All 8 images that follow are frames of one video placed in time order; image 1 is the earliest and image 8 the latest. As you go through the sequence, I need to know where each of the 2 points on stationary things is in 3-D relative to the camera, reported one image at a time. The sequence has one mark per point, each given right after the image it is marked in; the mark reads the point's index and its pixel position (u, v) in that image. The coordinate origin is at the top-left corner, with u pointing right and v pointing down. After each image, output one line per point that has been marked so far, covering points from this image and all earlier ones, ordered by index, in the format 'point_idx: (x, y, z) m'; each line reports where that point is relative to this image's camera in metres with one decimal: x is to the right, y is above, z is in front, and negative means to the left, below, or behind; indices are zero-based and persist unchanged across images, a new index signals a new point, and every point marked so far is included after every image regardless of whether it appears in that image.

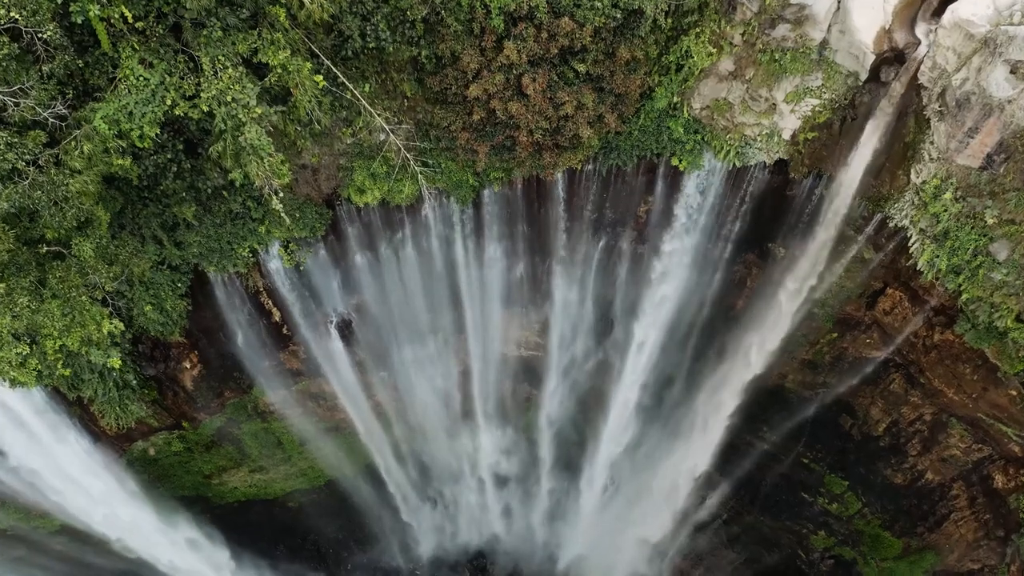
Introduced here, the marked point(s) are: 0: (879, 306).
0: (+5.6, -0.3, +9.0) m
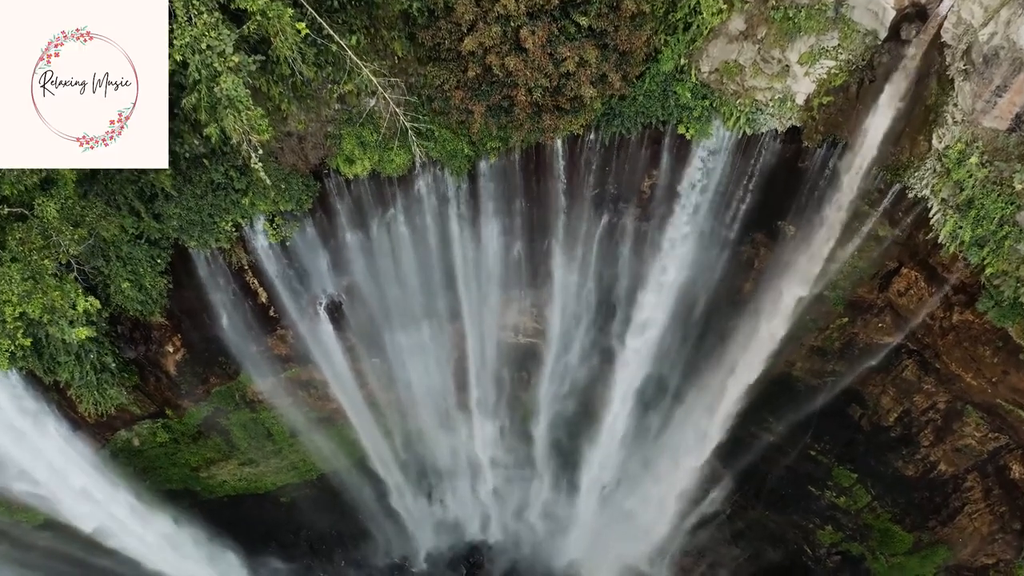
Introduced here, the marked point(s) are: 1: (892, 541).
0: (+5.6, 0.0, +8.6) m
1: (+6.9, -4.7, +10.8) m
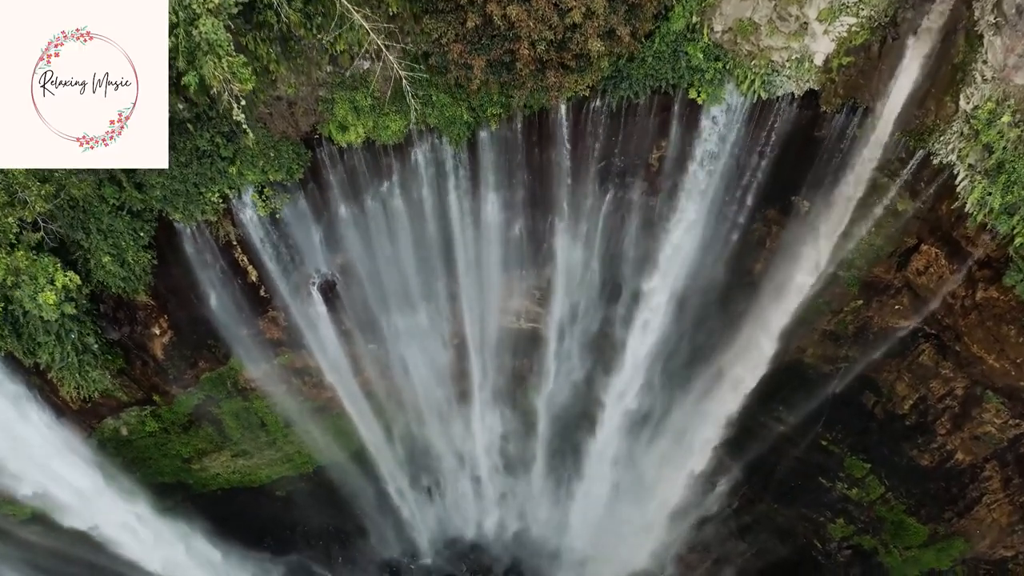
0: (+5.6, +0.3, +8.2) m
1: (+7.0, -4.4, +10.4) m
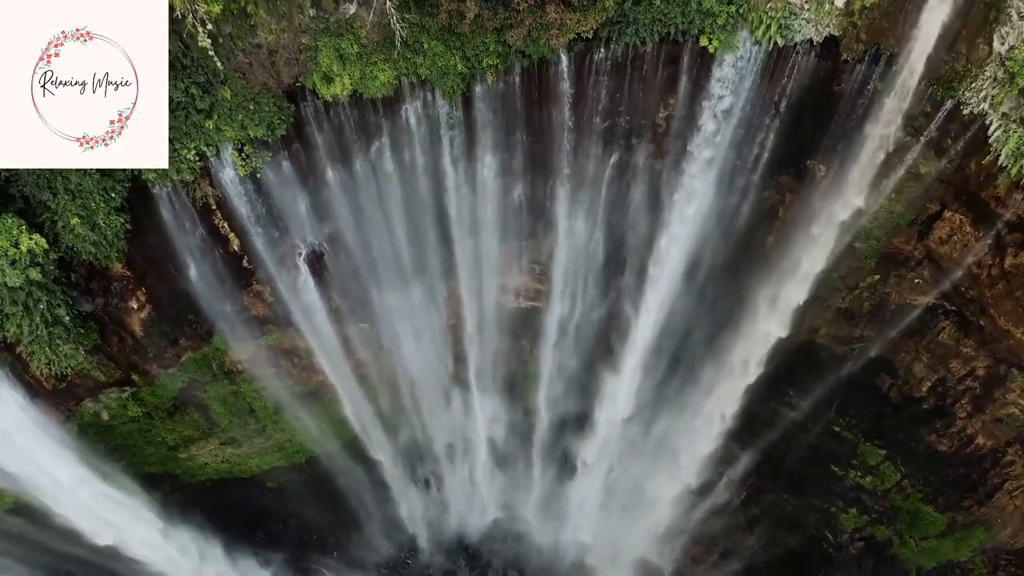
0: (+5.6, +0.7, +7.8) m
1: (+6.9, -4.0, +9.9) m
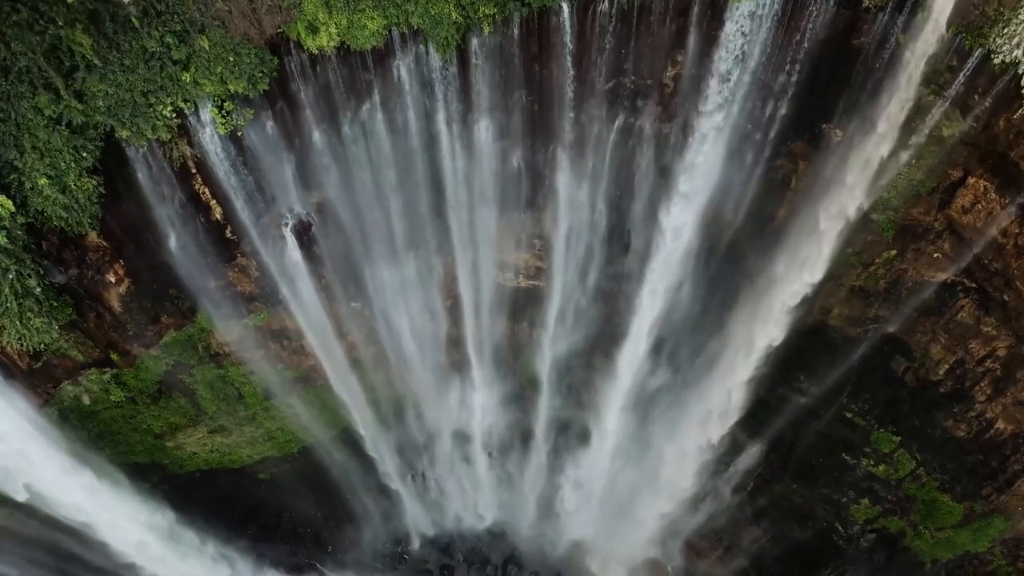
0: (+5.6, +1.1, +7.3) m
1: (+6.9, -3.6, +9.5) m
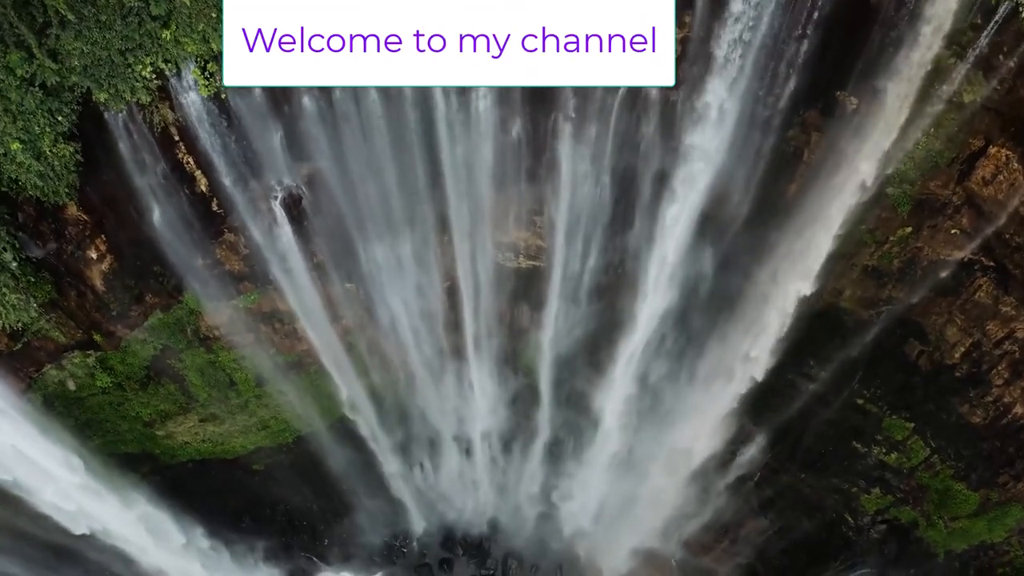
0: (+5.6, +1.4, +7.0) m
1: (+6.9, -3.3, +9.1) m
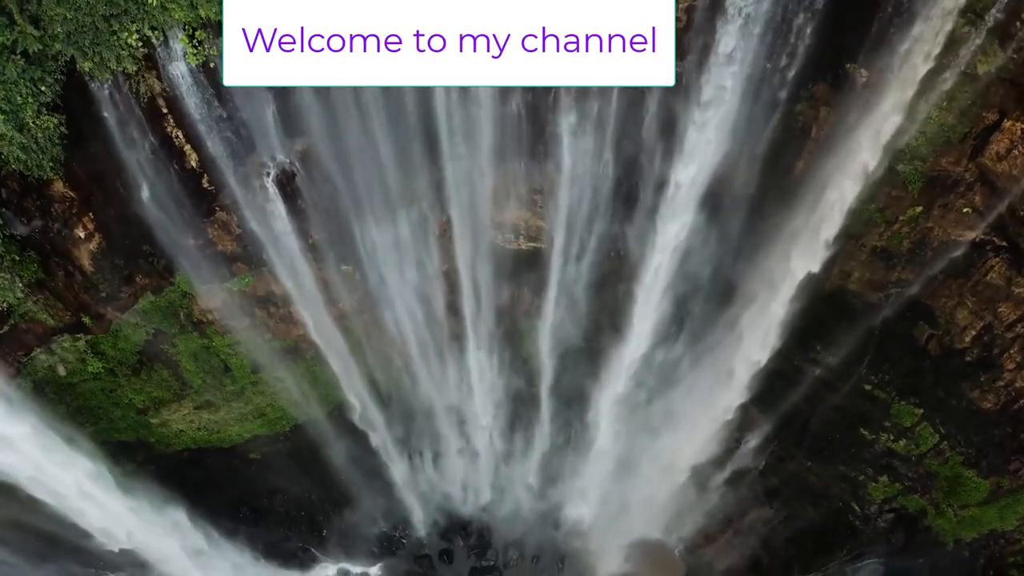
0: (+5.5, +1.6, +6.8) m
1: (+6.9, -3.1, +8.9) m
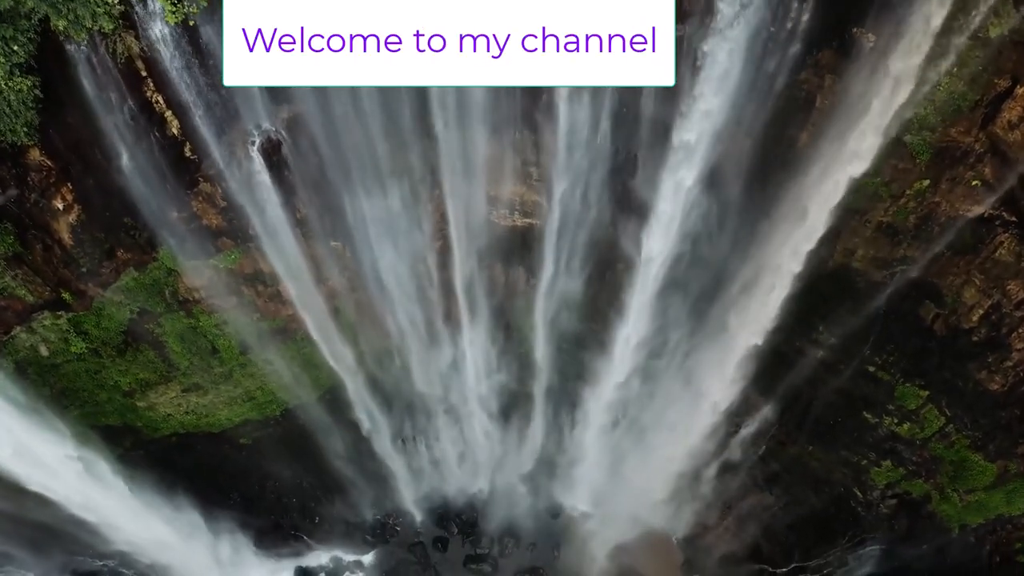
0: (+5.5, +2.0, +6.5) m
1: (+6.9, -2.7, +8.7) m
